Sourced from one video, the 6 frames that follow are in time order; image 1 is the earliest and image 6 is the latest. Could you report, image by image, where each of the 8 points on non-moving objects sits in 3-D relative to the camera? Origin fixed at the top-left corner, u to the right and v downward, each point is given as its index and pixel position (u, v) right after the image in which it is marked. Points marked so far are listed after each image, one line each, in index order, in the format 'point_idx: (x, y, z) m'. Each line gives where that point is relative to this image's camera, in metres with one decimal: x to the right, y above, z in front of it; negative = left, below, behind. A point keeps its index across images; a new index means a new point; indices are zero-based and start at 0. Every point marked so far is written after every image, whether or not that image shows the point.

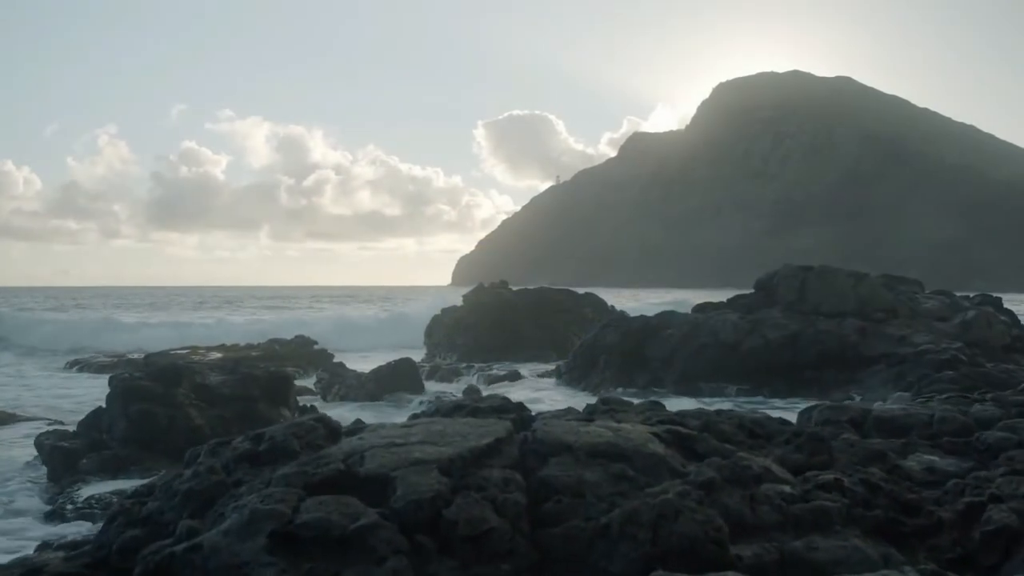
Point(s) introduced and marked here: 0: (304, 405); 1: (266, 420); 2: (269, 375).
0: (-4.0, -2.3, +16.6) m
1: (-4.0, -2.2, +14.3) m
2: (-4.2, -1.5, +14.9) m
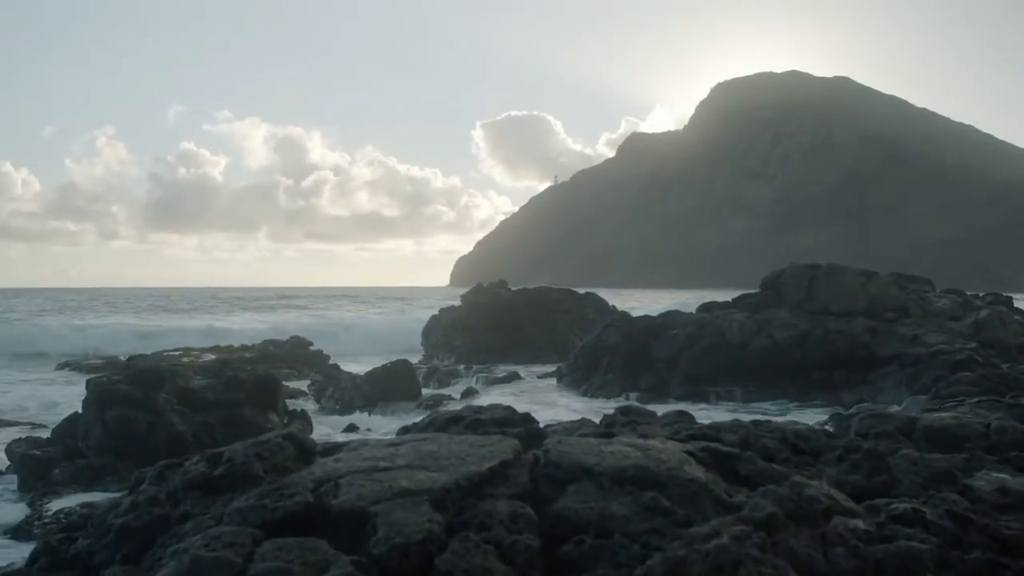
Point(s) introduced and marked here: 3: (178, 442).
0: (-4.0, -2.3, +15.8) m
1: (-4.0, -2.2, +13.5) m
2: (-4.2, -1.5, +14.1) m
3: (-4.8, -2.2, +12.6) m
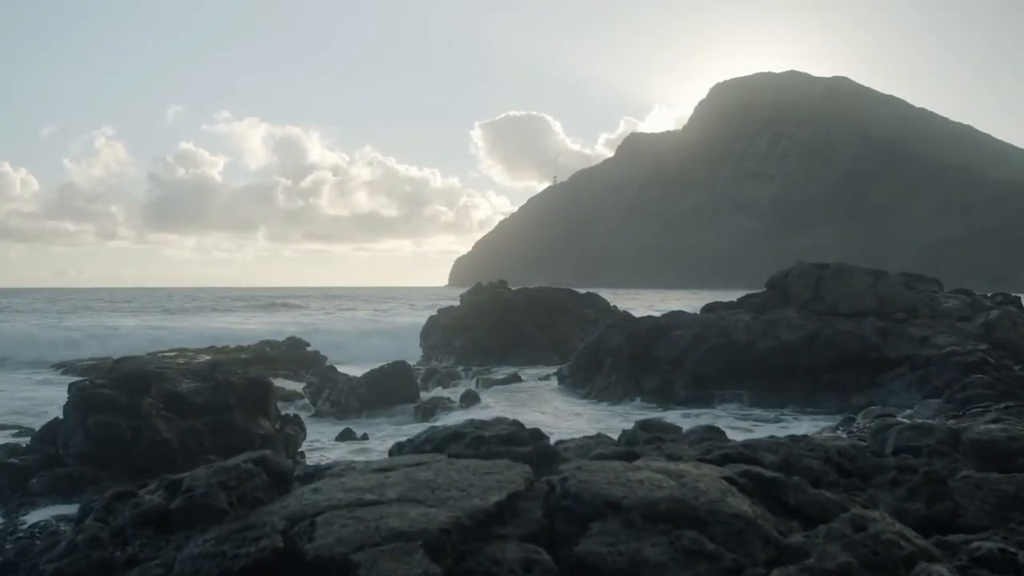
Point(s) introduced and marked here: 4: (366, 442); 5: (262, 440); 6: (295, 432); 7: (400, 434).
0: (-3.9, -2.3, +15.2) m
1: (-4.0, -2.2, +12.9) m
2: (-4.2, -1.5, +13.5) m
3: (-4.8, -2.2, +12.0) m
4: (-2.9, -3.0, +16.7) m
5: (-3.7, -2.3, +13.0) m
6: (-3.6, -2.4, +14.3) m
7: (-2.3, -3.0, +17.7) m
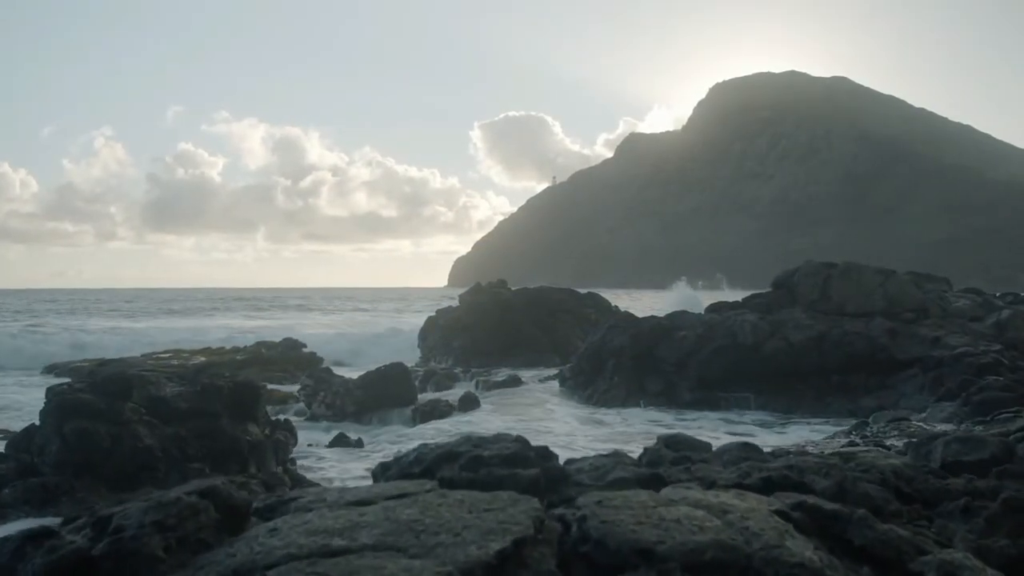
0: (-3.9, -2.2, +14.6) m
1: (-4.0, -2.2, +12.3) m
2: (-4.1, -1.4, +12.9) m
3: (-4.8, -2.2, +11.3) m
4: (-2.9, -3.0, +16.1) m
5: (-3.7, -2.3, +12.3) m
6: (-3.6, -2.4, +13.7) m
7: (-2.3, -3.0, +17.0) m
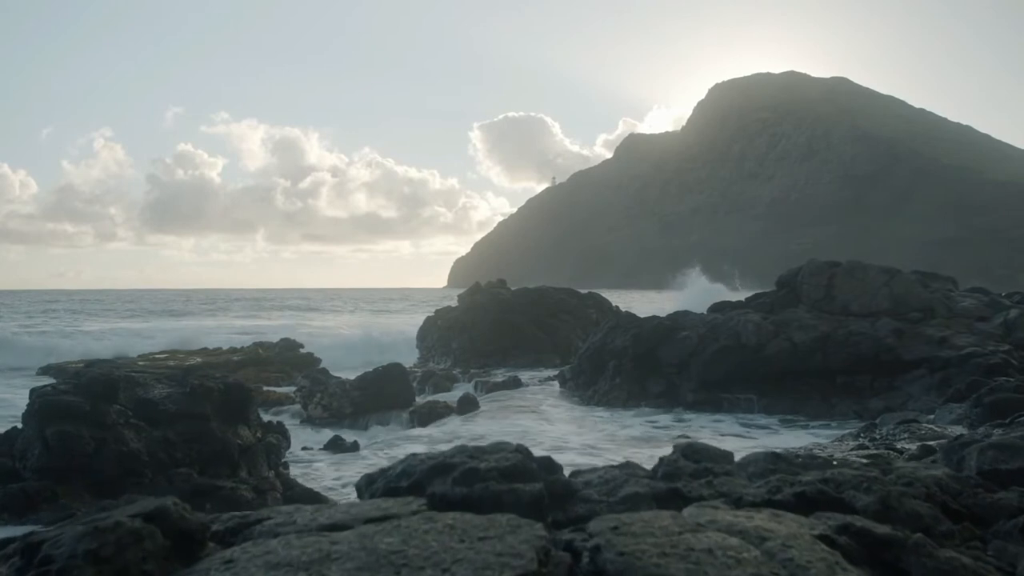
0: (-3.9, -2.2, +14.2) m
1: (-4.0, -2.1, +11.9) m
2: (-4.1, -1.4, +12.5) m
3: (-4.8, -2.2, +10.9) m
4: (-2.9, -3.0, +15.7) m
5: (-3.7, -2.2, +11.9) m
6: (-3.6, -2.3, +13.3) m
7: (-2.3, -3.0, +16.6) m
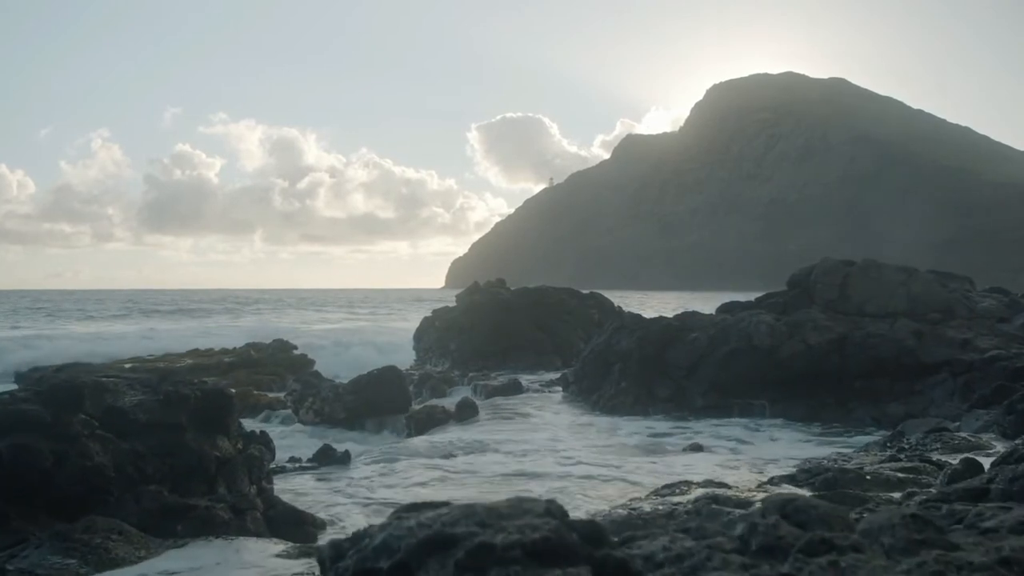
0: (-3.9, -2.2, +13.1) m
1: (-3.9, -2.1, +10.8) m
2: (-4.1, -1.4, +11.4) m
3: (-4.8, -2.2, +9.9) m
4: (-2.8, -3.0, +14.6) m
5: (-3.7, -2.2, +10.9) m
6: (-3.5, -2.3, +12.2) m
7: (-2.3, -3.0, +15.6) m
